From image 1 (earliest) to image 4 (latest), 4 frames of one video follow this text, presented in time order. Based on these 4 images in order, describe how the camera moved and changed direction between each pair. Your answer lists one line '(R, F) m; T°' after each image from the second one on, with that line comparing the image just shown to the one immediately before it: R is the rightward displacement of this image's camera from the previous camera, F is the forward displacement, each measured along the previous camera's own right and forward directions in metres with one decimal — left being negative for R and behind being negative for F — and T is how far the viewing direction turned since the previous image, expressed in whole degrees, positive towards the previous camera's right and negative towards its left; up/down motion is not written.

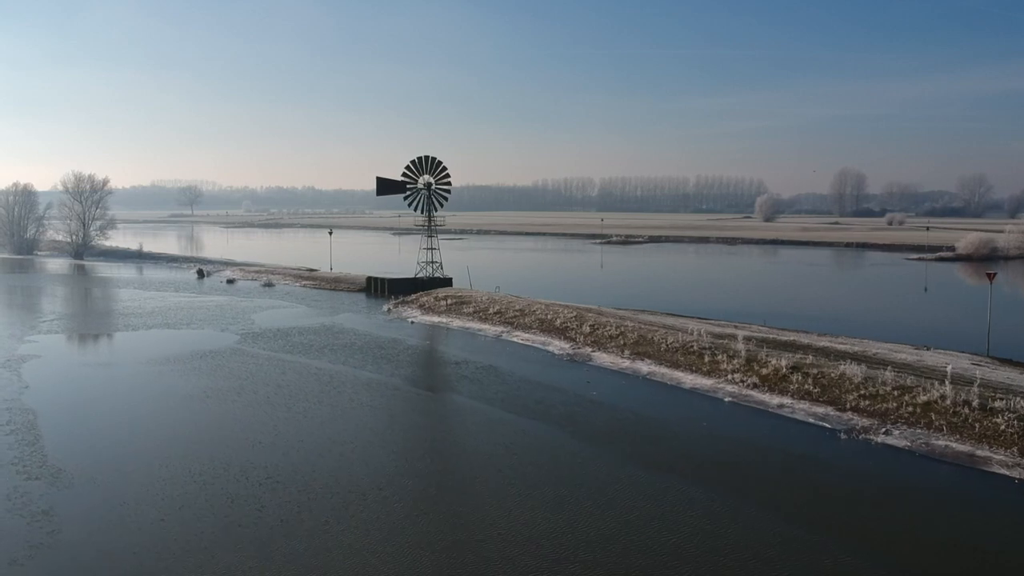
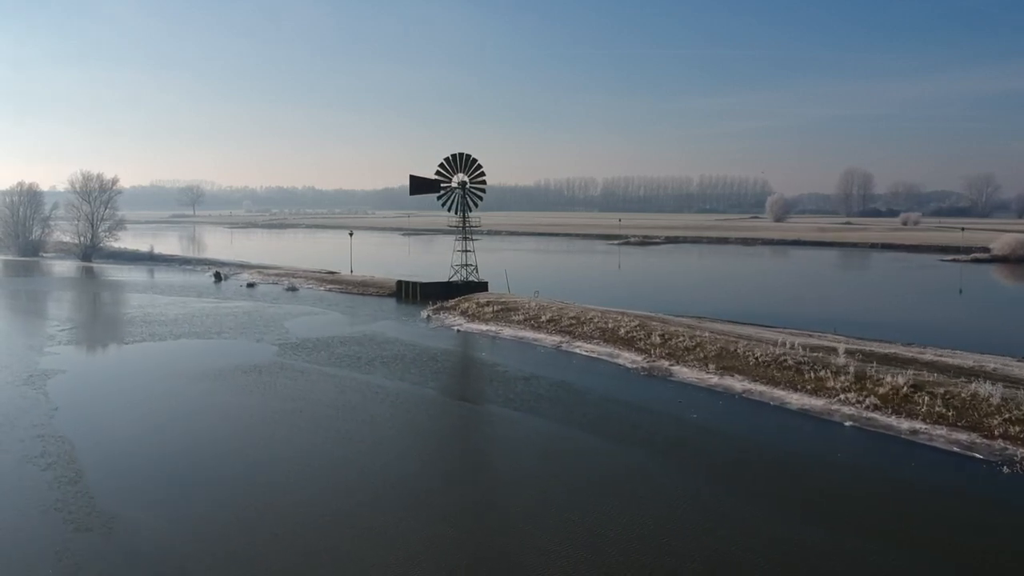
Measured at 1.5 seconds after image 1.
(-1.8, +1.6) m; 0°
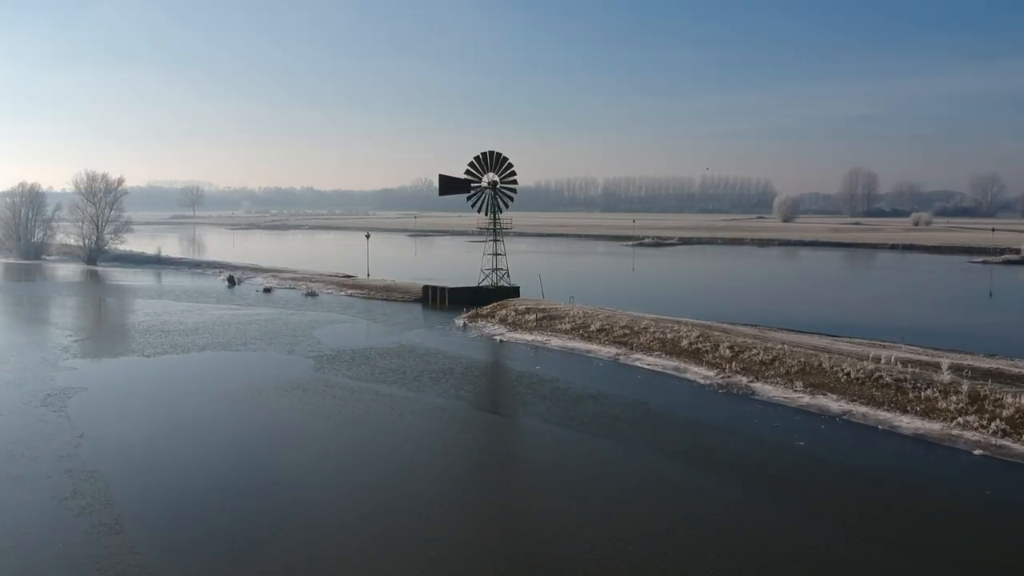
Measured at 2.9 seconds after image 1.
(-1.5, +1.5) m; 0°
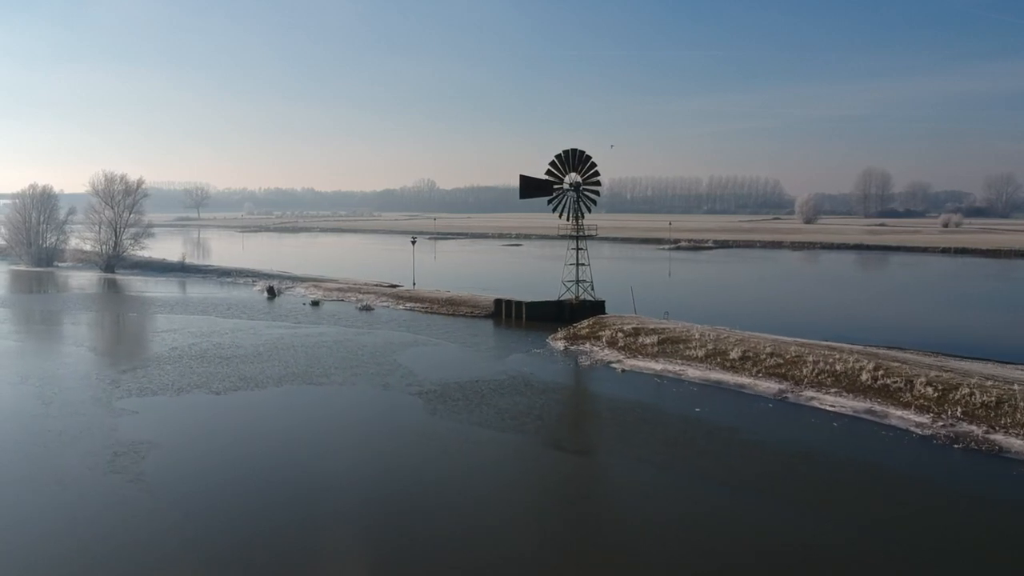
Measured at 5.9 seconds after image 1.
(-3.3, +3.0) m; 0°
